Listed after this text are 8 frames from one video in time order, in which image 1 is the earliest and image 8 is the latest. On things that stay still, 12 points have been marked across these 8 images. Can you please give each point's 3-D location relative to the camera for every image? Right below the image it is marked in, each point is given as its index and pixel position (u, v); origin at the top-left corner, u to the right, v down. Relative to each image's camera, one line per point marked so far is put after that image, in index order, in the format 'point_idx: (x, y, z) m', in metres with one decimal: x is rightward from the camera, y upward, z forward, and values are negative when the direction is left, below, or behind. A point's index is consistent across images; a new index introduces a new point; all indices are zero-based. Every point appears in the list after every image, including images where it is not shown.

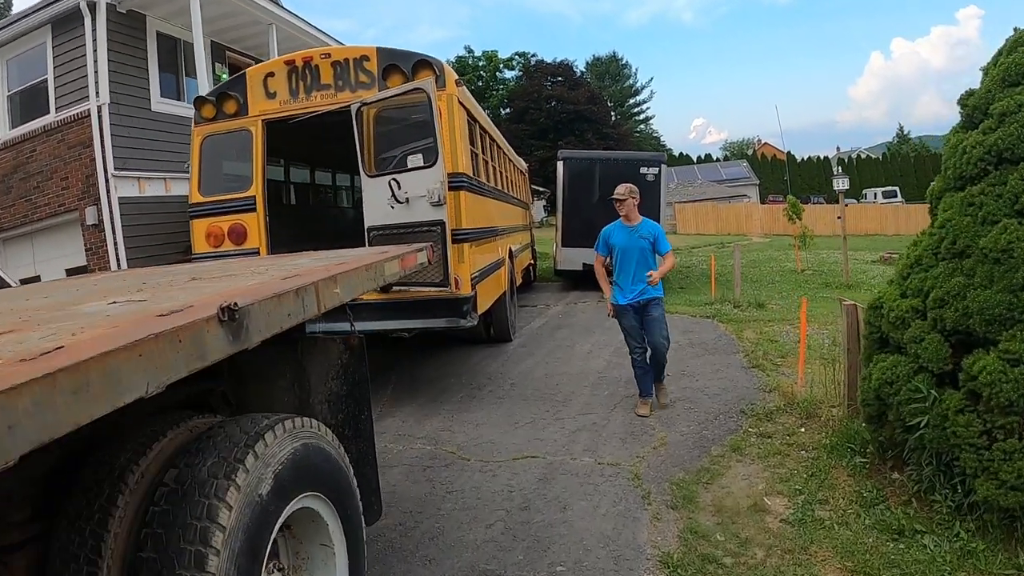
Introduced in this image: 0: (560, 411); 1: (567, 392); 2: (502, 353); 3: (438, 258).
0: (+0.4, -1.0, +6.5) m
1: (+0.5, -0.9, +7.2) m
2: (-0.1, -0.7, +9.1) m
3: (-0.7, +0.2, +6.1) m
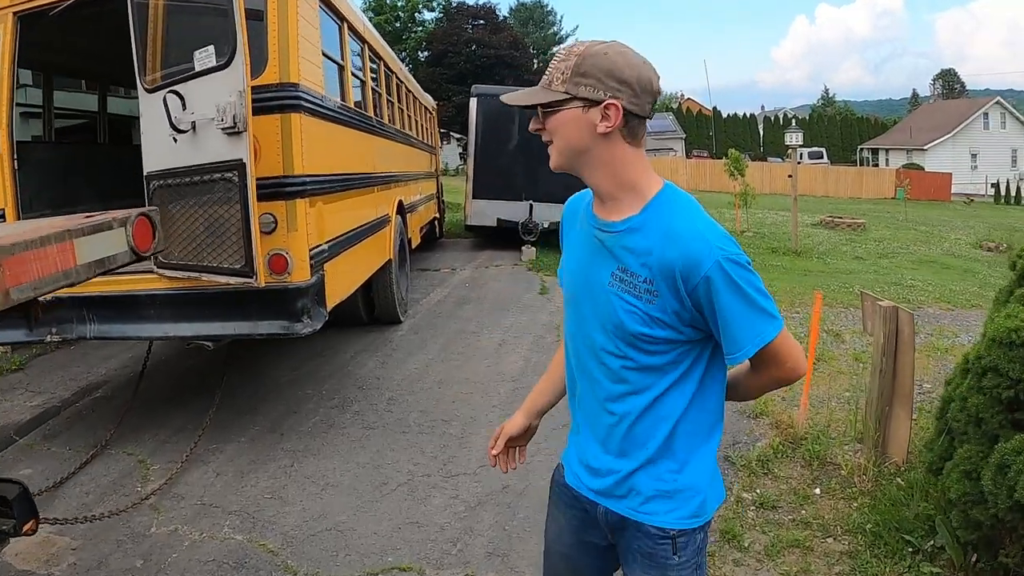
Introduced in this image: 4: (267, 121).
0: (-0.3, -0.9, +4.3) m
1: (-0.3, -0.8, +5.0) m
2: (-1.1, -0.5, +6.8) m
3: (-1.3, +0.3, +3.7) m
4: (-1.2, +0.8, +3.9) m
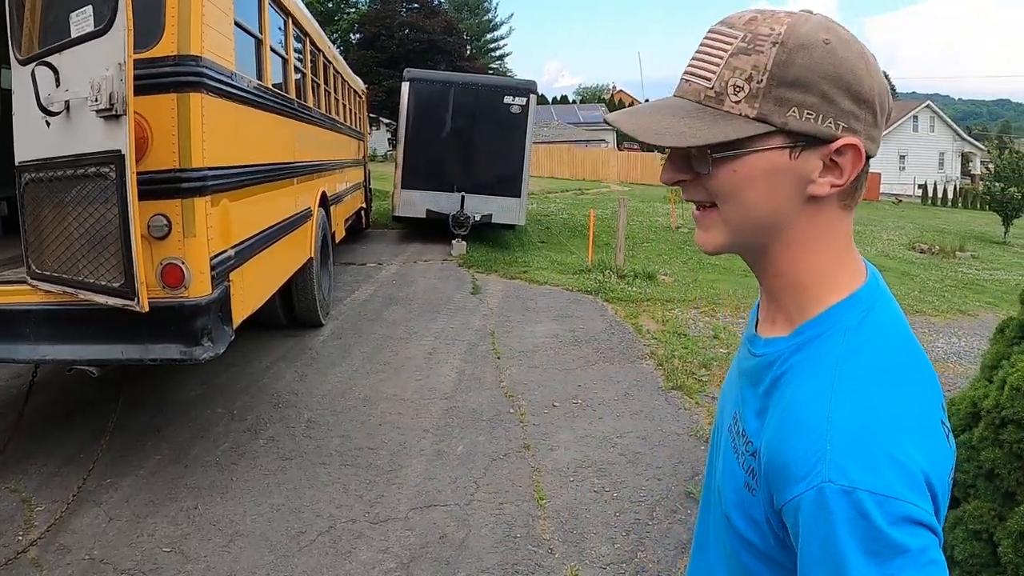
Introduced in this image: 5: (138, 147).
0: (-0.6, -1.0, +3.8) m
1: (-0.7, -0.9, +4.4) m
2: (-1.6, -0.5, +6.2) m
3: (-1.6, +0.2, +3.1) m
4: (-1.5, +0.8, +3.2) m
5: (-1.6, +0.6, +3.2) m
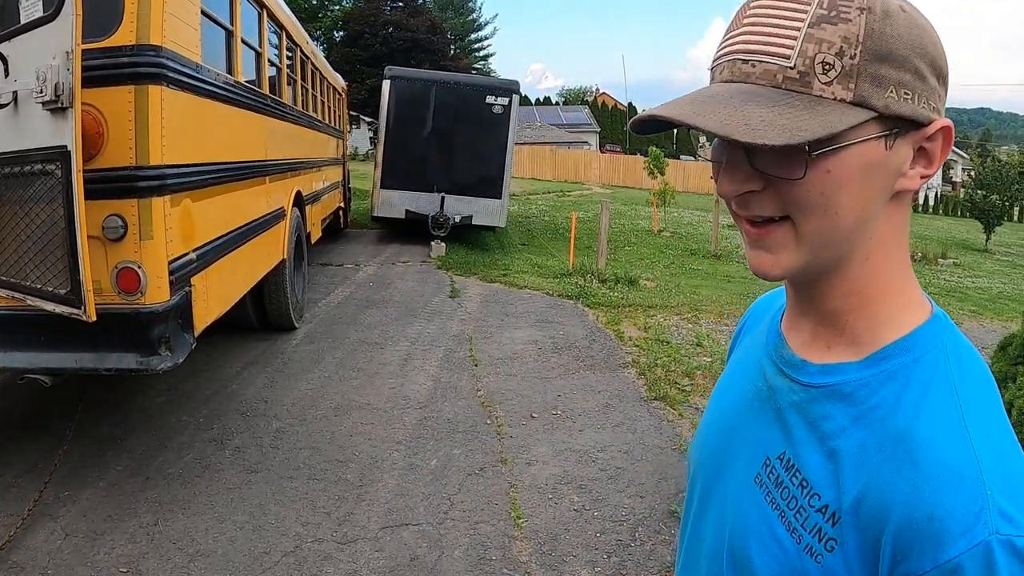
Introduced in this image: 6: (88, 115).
0: (-0.7, -1.0, +3.6) m
1: (-0.8, -0.9, +4.3) m
2: (-1.8, -0.5, +6.0) m
3: (-1.7, +0.2, +2.9) m
4: (-1.6, +0.8, +3.0) m
5: (-1.6, +0.6, +3.0) m
6: (-1.7, +0.7, +3.0) m
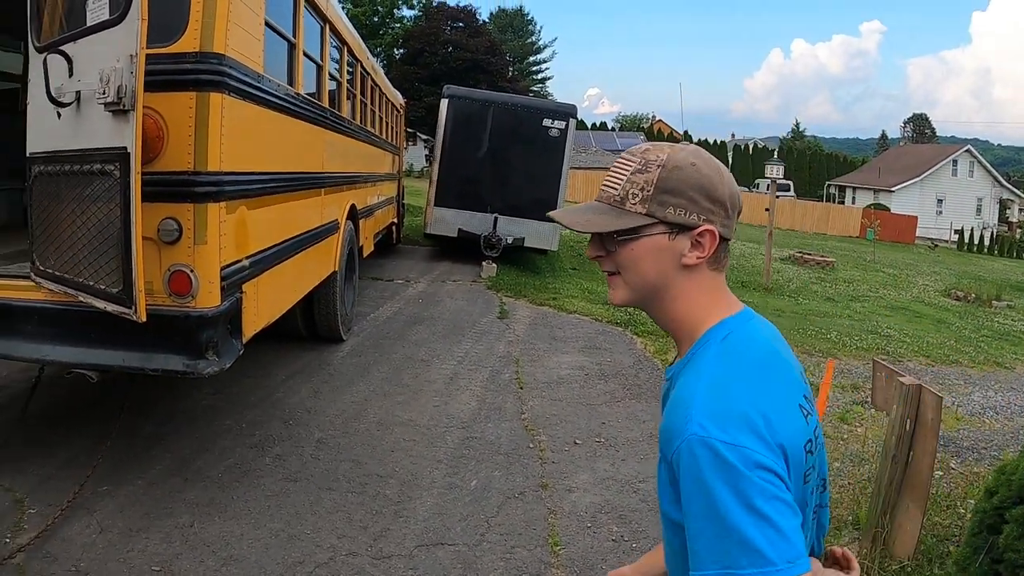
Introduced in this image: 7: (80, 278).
0: (-0.6, -1.1, +3.6) m
1: (-0.6, -1.0, +4.2) m
2: (-1.4, -0.6, +6.0) m
3: (-1.5, +0.2, +2.9) m
4: (-1.3, +0.7, +3.1) m
5: (-1.4, +0.6, +3.1) m
6: (-1.4, +0.7, +3.1) m
7: (-1.7, 0.0, +3.1) m
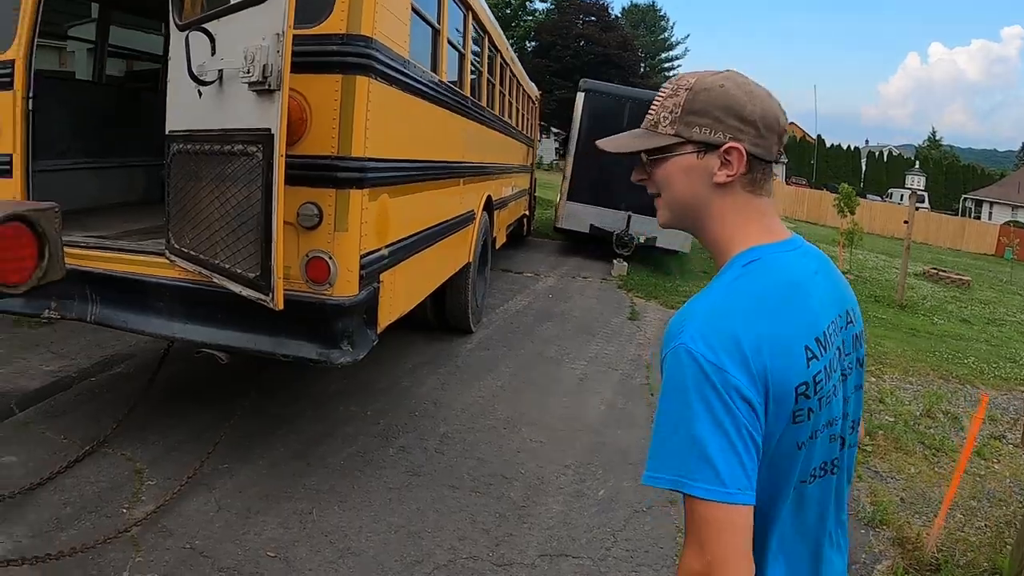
0: (0.0, -1.1, +3.4) m
1: (+0.1, -1.0, +4.0) m
2: (-0.5, -0.5, +5.9) m
3: (-0.9, +0.3, +2.9) m
4: (-0.7, +0.8, +3.0) m
5: (-0.8, +0.6, +3.0) m
6: (-0.8, +0.7, +3.0) m
7: (-1.1, +0.1, +3.0) m
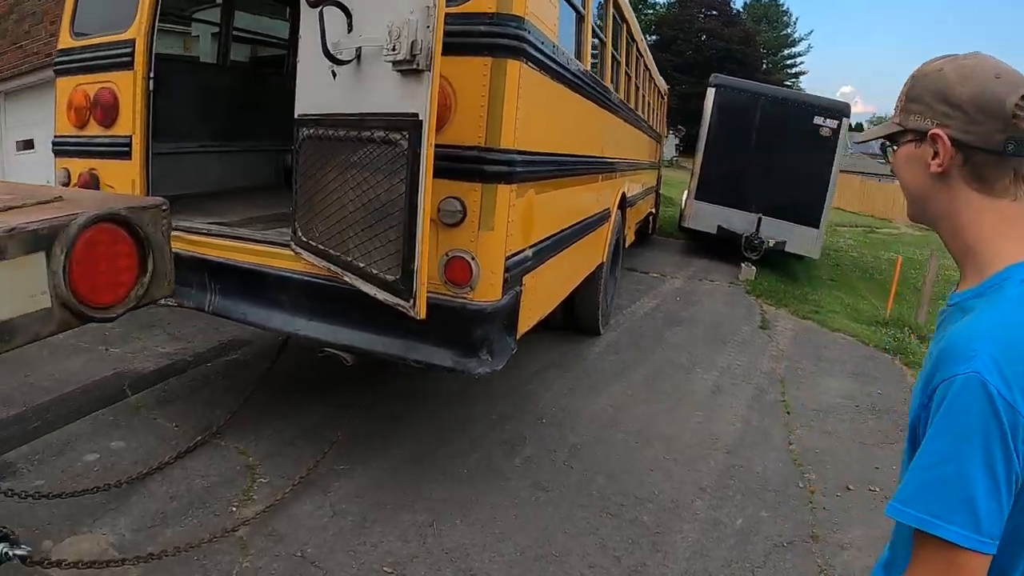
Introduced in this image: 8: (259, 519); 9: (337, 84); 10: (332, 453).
0: (+0.5, -1.1, +3.0) m
1: (+0.7, -1.0, +3.6) m
2: (+0.4, -0.6, +5.6) m
3: (-0.4, +0.3, +2.6) m
4: (-0.2, +0.8, +2.7) m
5: (-0.3, +0.6, +2.7) m
6: (-0.3, +0.7, +2.7) m
7: (-0.6, +0.1, +2.8) m
8: (-1.1, -1.0, +3.2) m
9: (-0.6, +0.7, +2.8) m
10: (-0.9, -0.8, +3.9) m
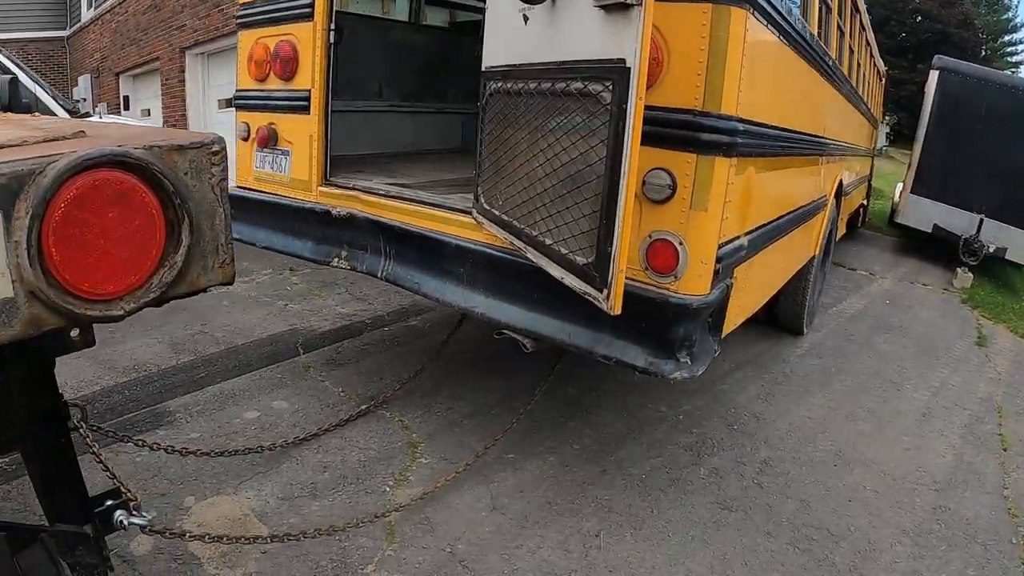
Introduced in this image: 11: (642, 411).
0: (+1.1, -1.2, +2.5) m
1: (+1.4, -1.1, +3.0) m
2: (+1.5, -0.5, +5.0) m
3: (+0.2, +0.3, +2.2) m
4: (+0.5, +0.8, +2.2) m
5: (+0.4, +0.7, +2.3) m
6: (+0.4, +0.8, +2.3) m
7: (0.0, +0.2, +2.5) m
8: (-0.4, -0.9, +3.0) m
9: (+0.1, +0.8, +2.4) m
10: (-0.1, -0.7, +3.6) m
11: (+0.5, -0.7, +4.0) m
